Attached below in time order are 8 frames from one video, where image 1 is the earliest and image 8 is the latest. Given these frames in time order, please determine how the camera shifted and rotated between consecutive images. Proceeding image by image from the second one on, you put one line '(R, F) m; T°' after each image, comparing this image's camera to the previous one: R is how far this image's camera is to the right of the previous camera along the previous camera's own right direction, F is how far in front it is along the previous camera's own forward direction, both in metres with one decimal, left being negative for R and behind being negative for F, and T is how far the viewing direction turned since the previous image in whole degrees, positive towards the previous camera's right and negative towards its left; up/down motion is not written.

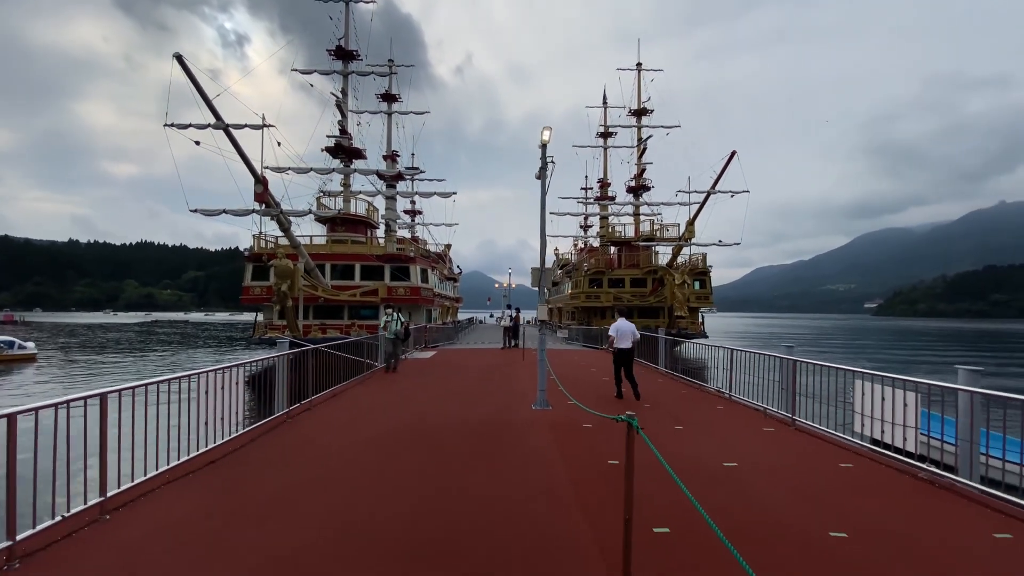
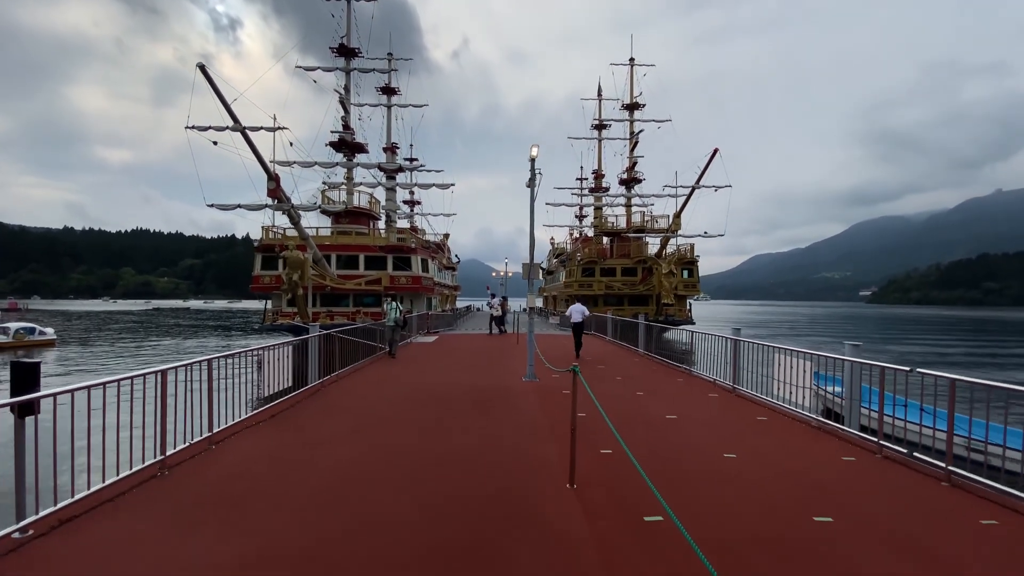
(+0.1, -1.1) m; 0°
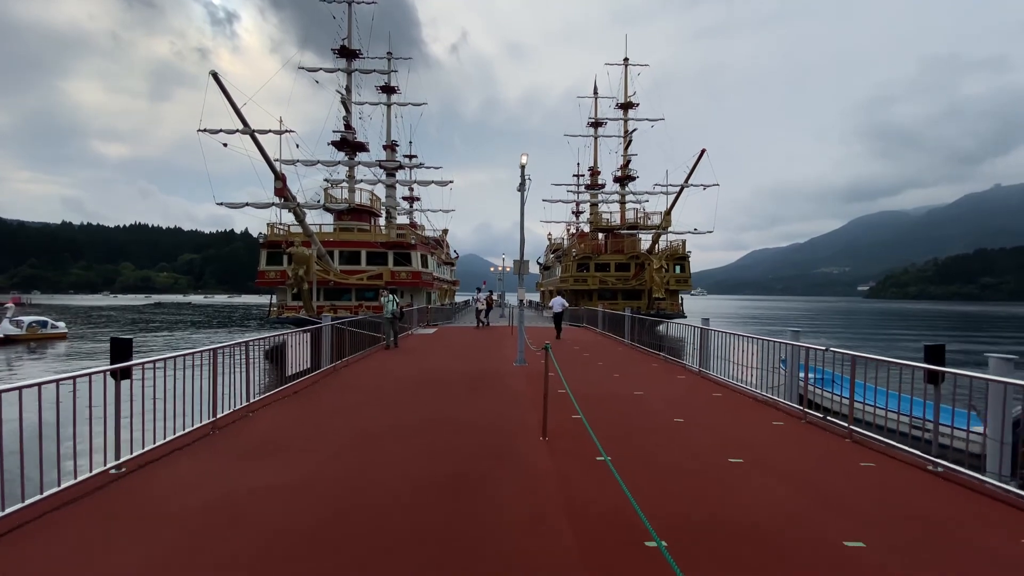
(+0.1, -0.9) m; 0°
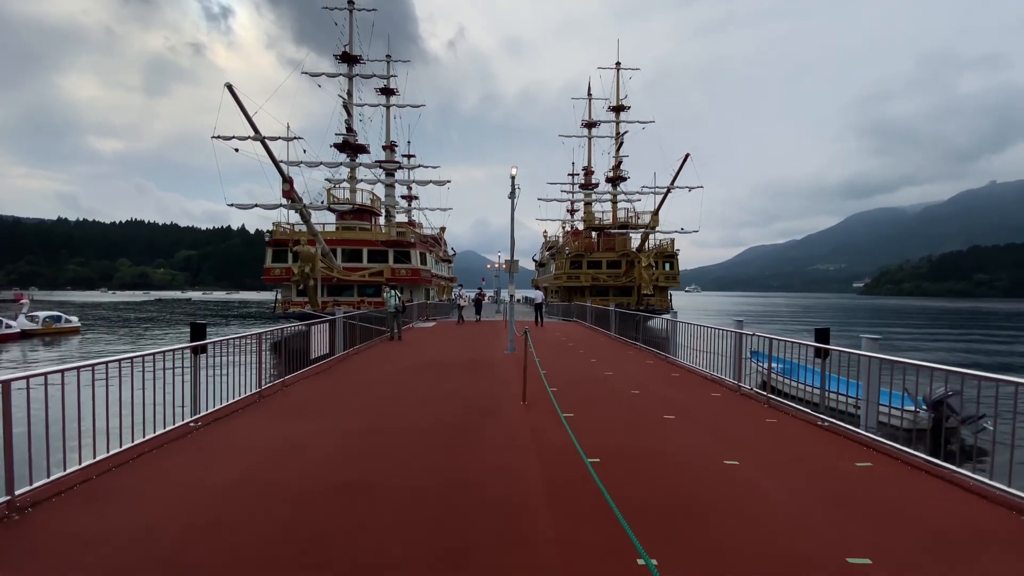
(+0.1, -1.2) m; 0°
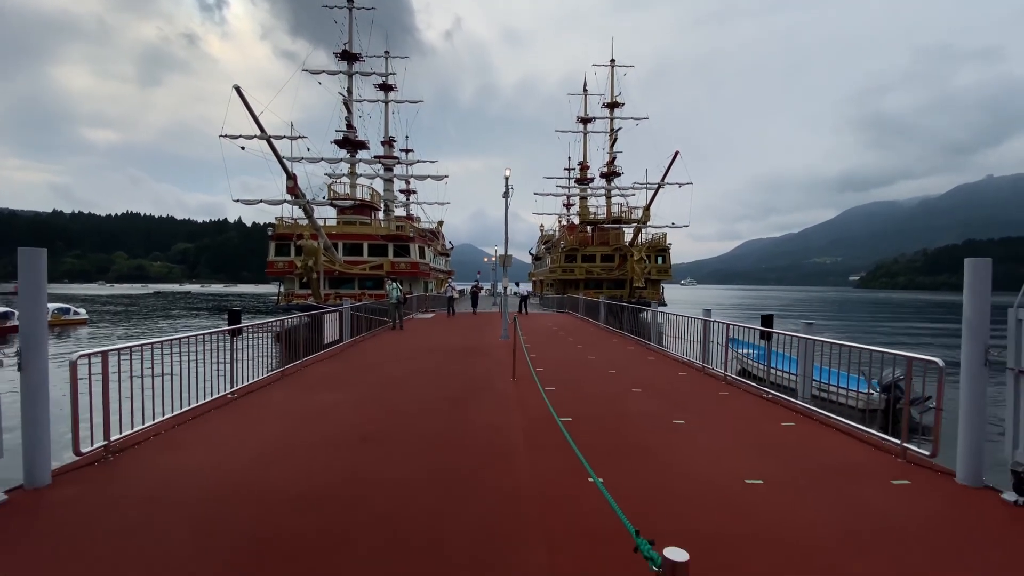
(+0.1, -0.8) m; 0°
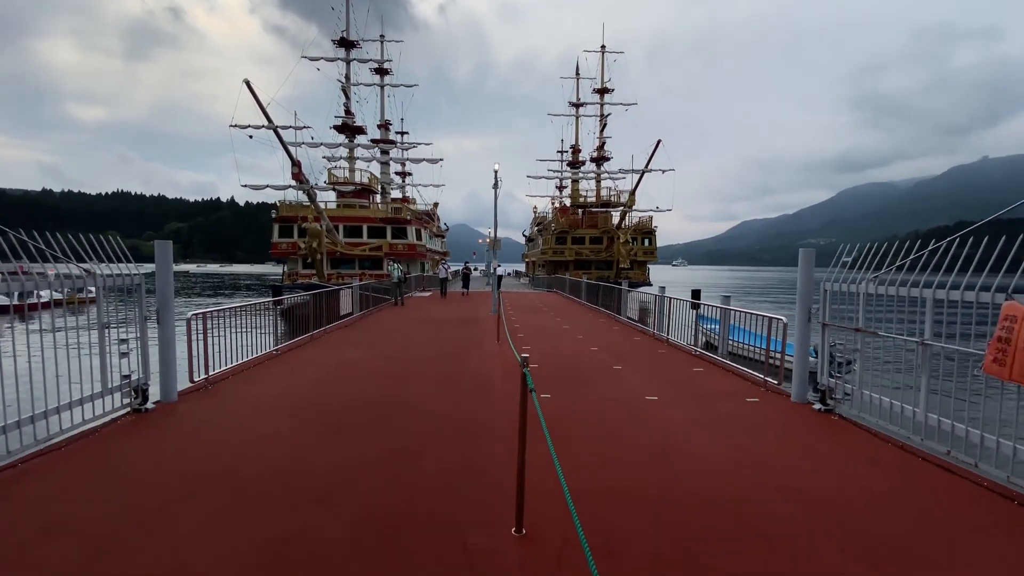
(+0.2, -1.6) m; +1°
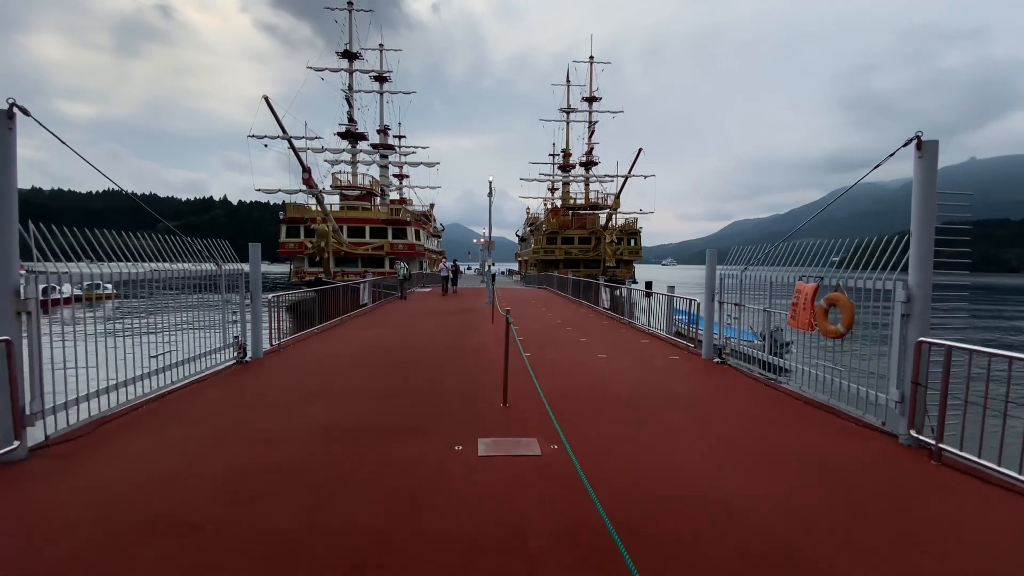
(+0.1, -2.0) m; +1°
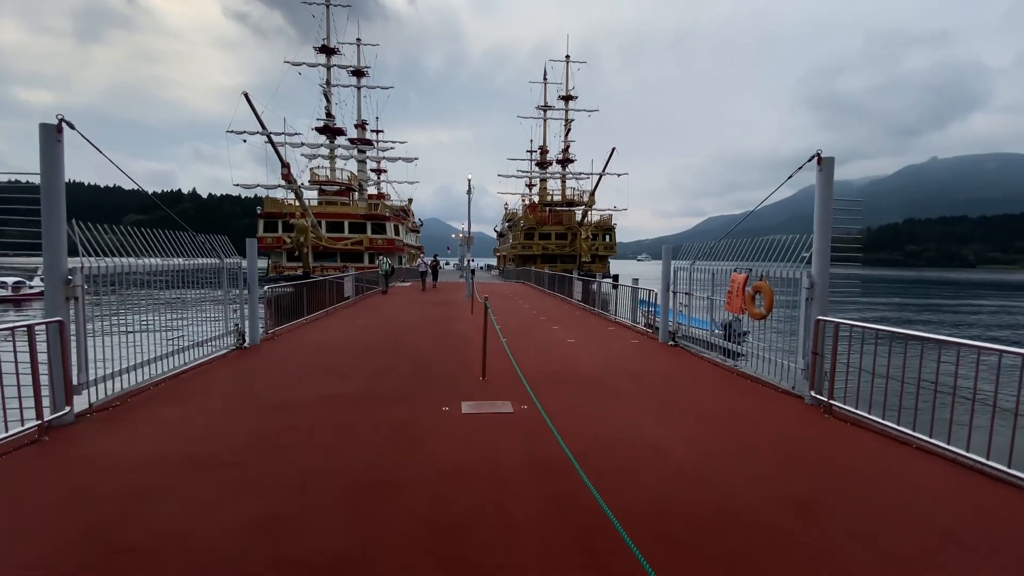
(0.0, -0.7) m; +3°
